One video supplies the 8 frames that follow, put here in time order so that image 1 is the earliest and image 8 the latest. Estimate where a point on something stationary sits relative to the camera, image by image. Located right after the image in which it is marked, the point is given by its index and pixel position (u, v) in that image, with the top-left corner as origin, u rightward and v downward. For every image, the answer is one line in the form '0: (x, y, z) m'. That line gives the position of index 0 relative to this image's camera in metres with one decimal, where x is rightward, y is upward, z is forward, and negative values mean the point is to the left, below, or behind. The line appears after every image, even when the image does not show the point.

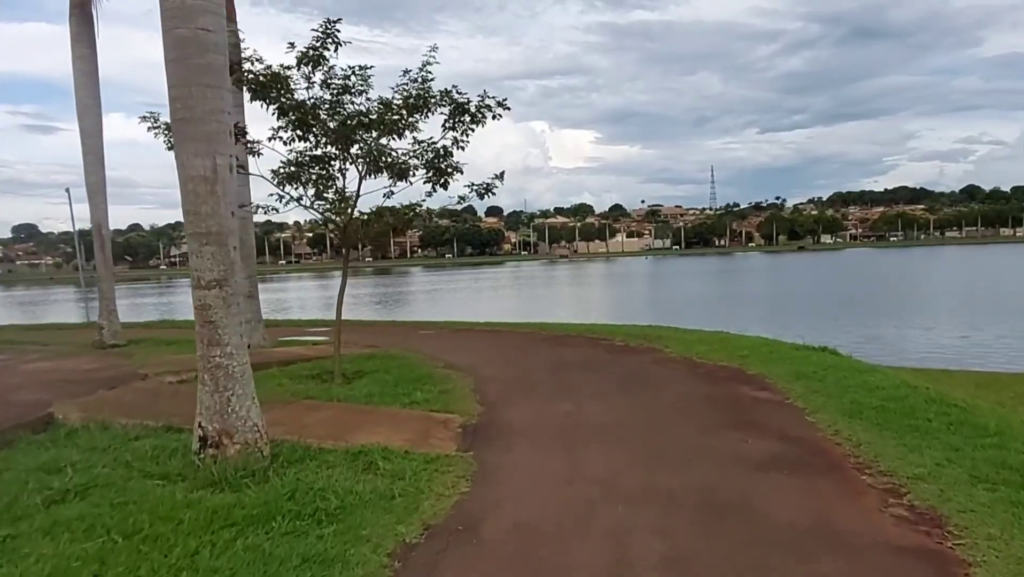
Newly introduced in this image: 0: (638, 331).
0: (+2.9, -1.0, +16.3) m
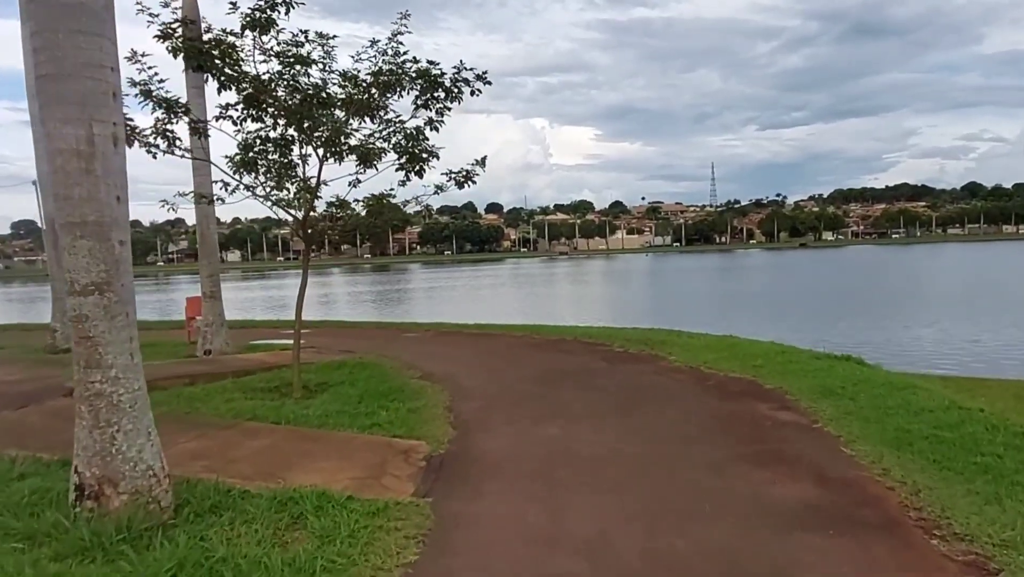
0: (+2.6, -1.0, +14.9) m
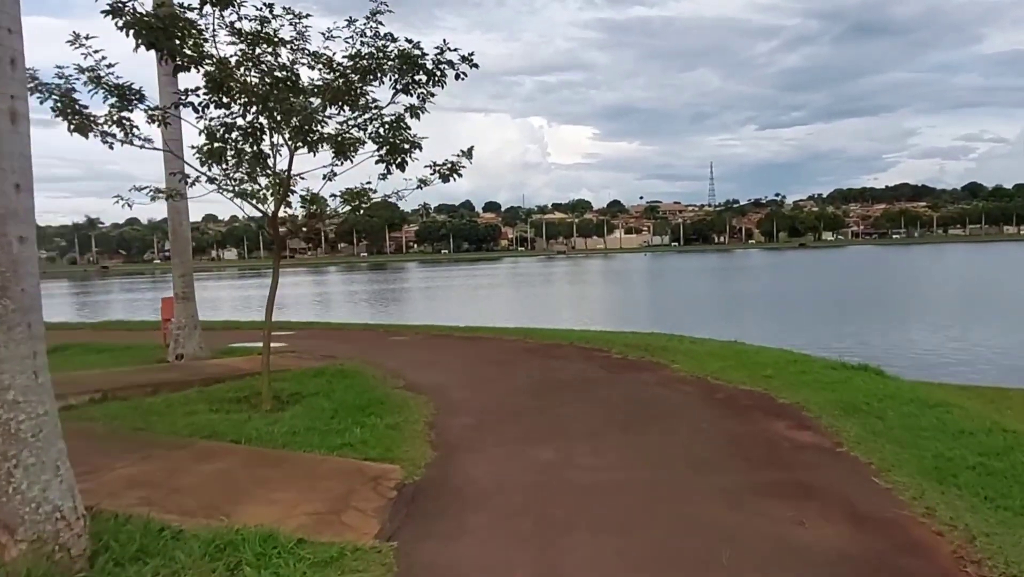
0: (+2.5, -1.0, +14.1) m
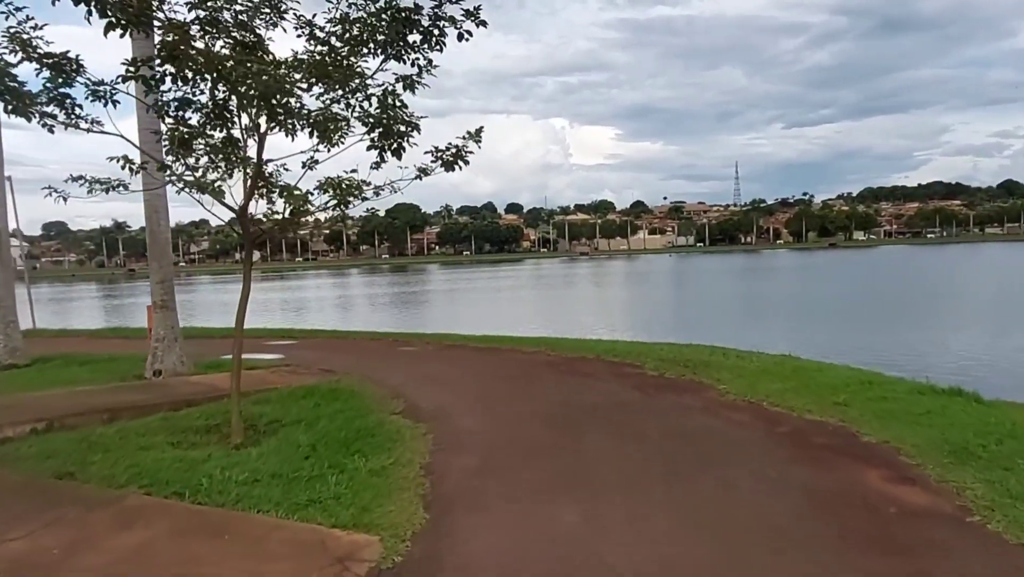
0: (+2.8, -1.1, +12.4) m
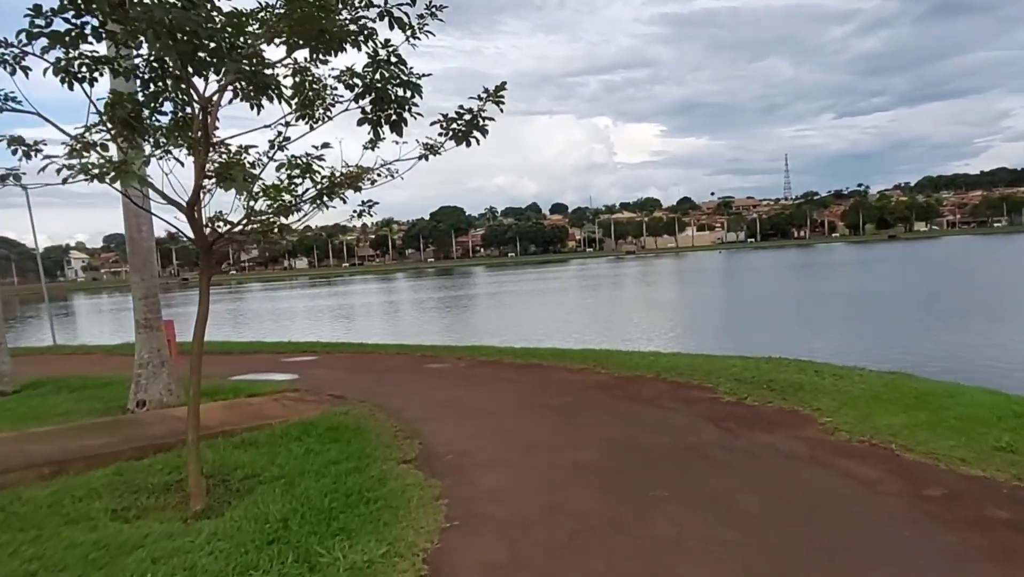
0: (+3.4, -1.2, +10.2) m
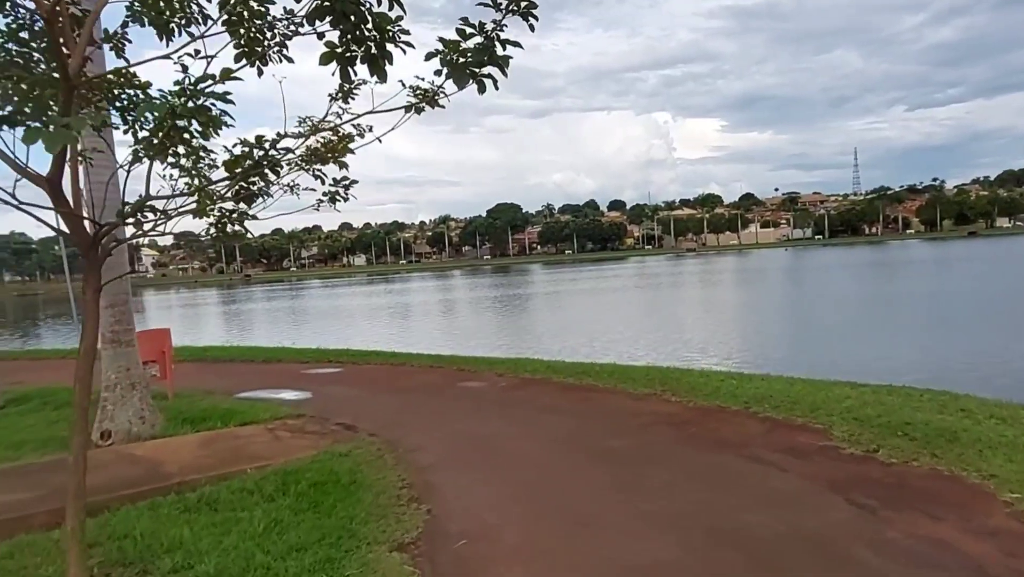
0: (+4.0, -1.3, +7.8) m
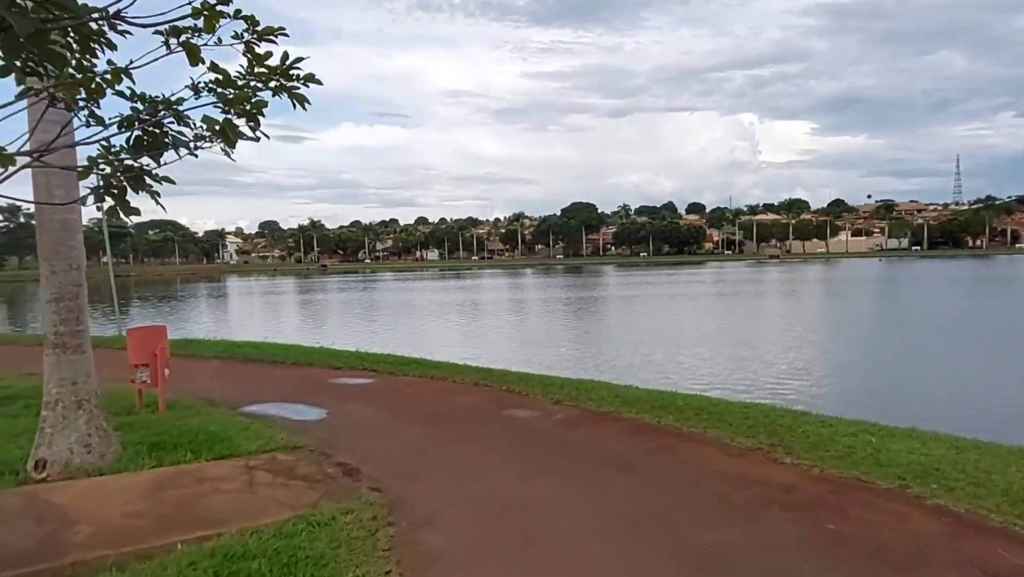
0: (+4.3, -1.5, +5.2) m
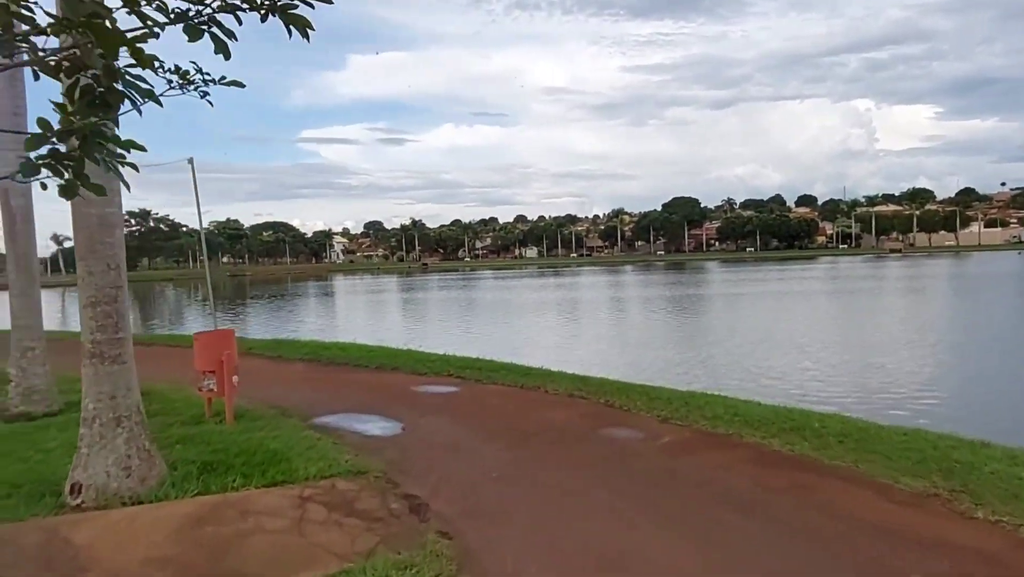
0: (+4.8, -1.5, +3.3) m
